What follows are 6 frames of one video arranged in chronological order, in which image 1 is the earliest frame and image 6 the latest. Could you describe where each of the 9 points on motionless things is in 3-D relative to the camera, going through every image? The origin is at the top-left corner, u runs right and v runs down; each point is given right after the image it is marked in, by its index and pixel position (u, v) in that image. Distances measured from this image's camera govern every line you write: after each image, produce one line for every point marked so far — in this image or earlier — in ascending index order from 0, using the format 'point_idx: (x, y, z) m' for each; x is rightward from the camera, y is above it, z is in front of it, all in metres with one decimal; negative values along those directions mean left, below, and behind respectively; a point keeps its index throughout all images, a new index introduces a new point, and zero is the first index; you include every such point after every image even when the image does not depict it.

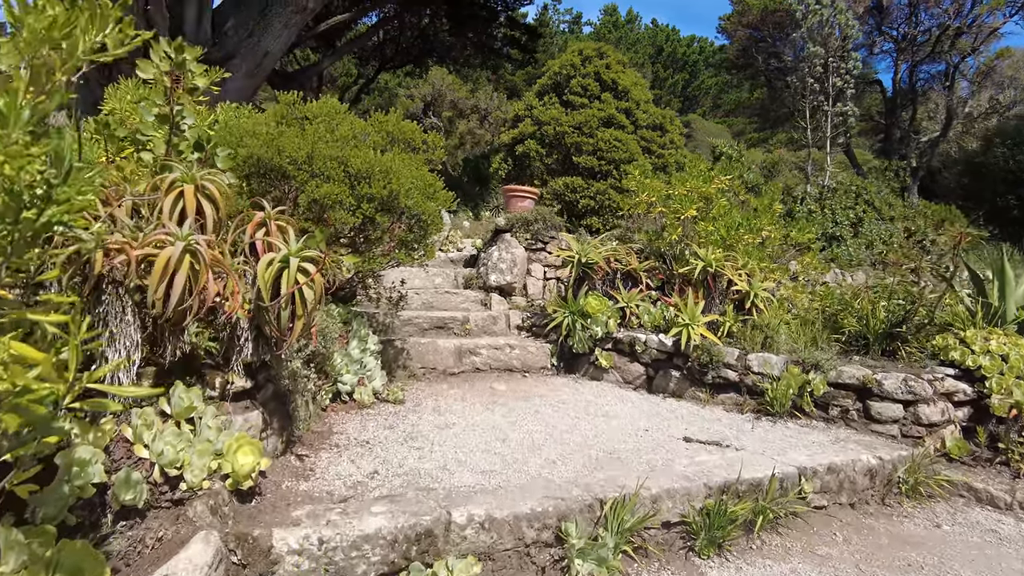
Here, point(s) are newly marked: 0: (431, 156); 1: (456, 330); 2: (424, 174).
0: (-0.6, +0.9, +4.7) m
1: (-0.5, -0.4, +5.8) m
2: (-0.6, +0.7, +4.3) m
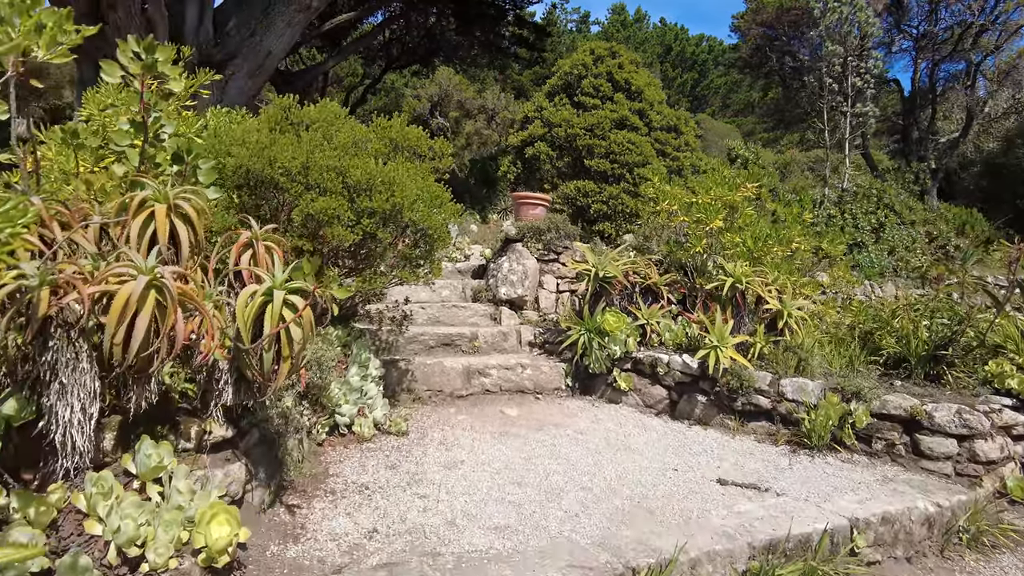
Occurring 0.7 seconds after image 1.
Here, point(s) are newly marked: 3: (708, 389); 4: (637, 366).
0: (-0.5, +0.8, +4.4) m
1: (-0.4, -0.5, +5.4) m
2: (-0.5, +0.6, +4.0) m
3: (+1.3, -0.7, +4.6) m
4: (+0.9, -0.6, +5.0) m
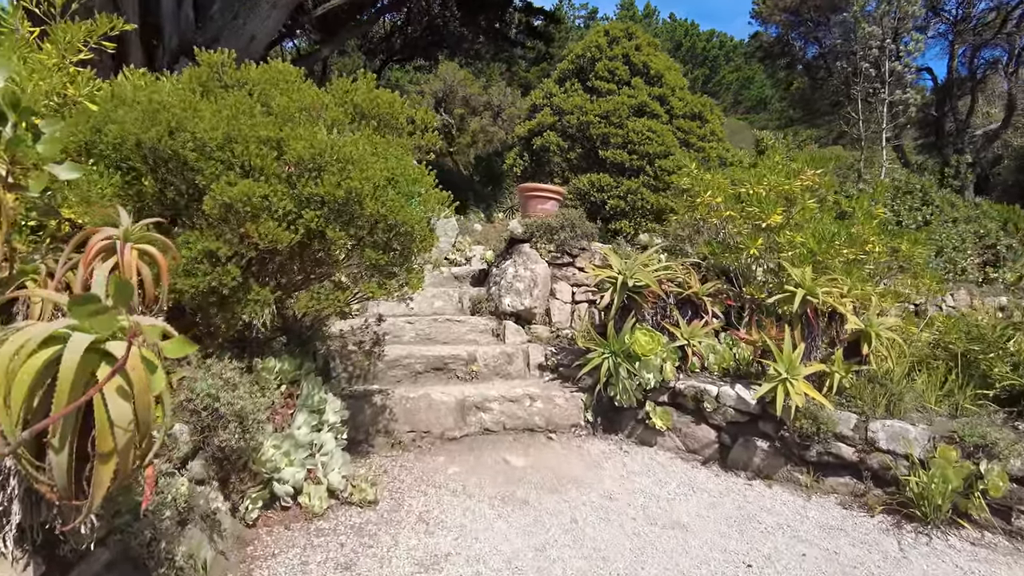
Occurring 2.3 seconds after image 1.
0: (-0.4, +0.7, +3.4) m
1: (-0.3, -0.6, +4.4) m
2: (-0.5, +0.5, +2.9) m
3: (+1.4, -0.8, +3.6) m
4: (+1.0, -0.7, +4.0) m
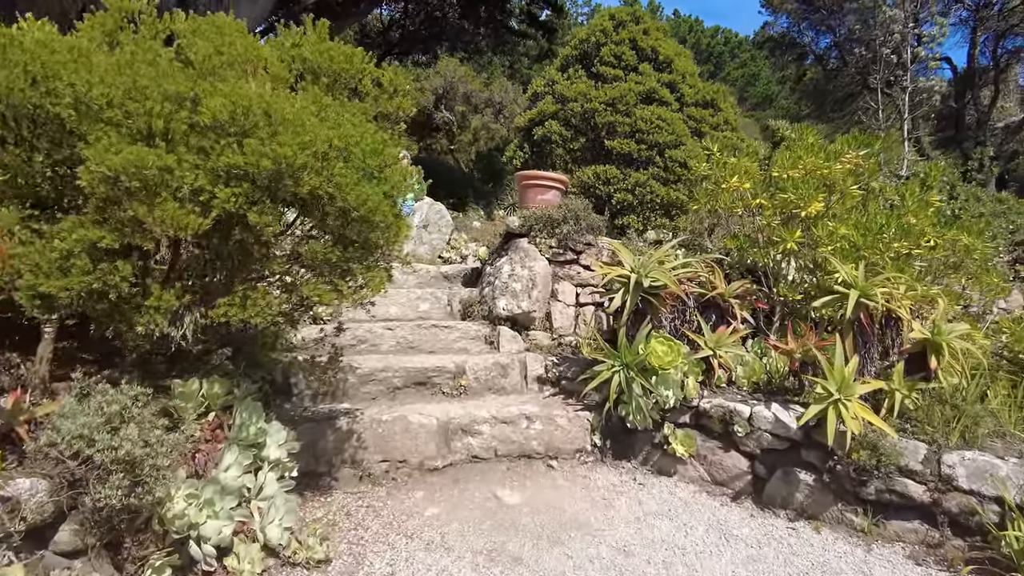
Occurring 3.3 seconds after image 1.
0: (-0.5, +0.7, +2.7) m
1: (-0.4, -0.6, +3.8) m
2: (-0.5, +0.5, +2.3) m
3: (+1.3, -0.8, +3.0) m
4: (+0.9, -0.7, +3.4) m
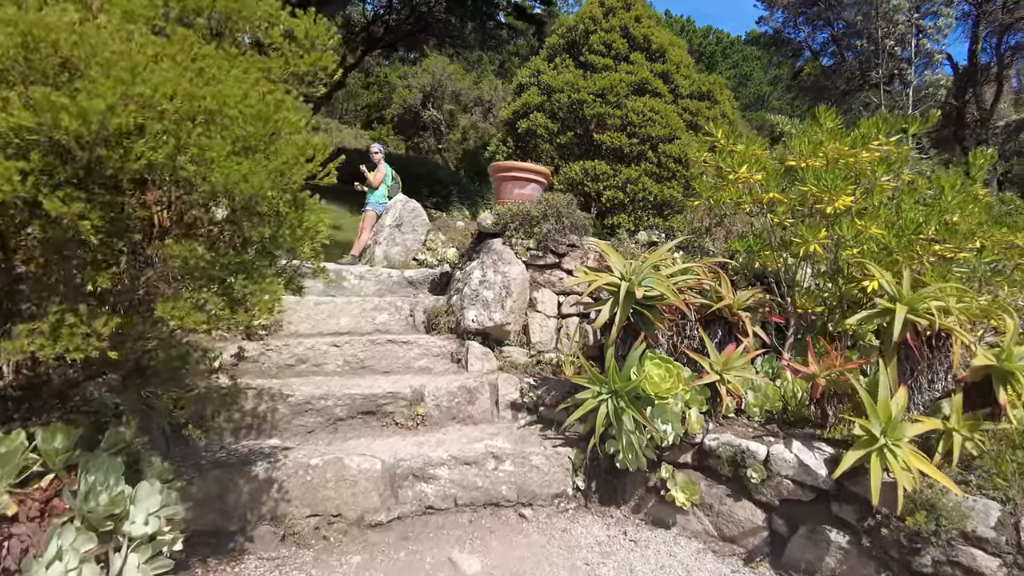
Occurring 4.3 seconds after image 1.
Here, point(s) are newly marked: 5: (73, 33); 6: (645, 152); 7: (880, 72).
0: (-0.6, +0.7, +2.1) m
1: (-0.5, -0.6, +3.2) m
2: (-0.6, +0.5, +1.7) m
3: (+1.2, -0.8, +2.4) m
4: (+0.8, -0.7, +2.8) m
5: (-0.9, +0.5, +1.3) m
6: (+1.2, +1.3, +6.2) m
7: (+6.1, +3.7, +11.3) m
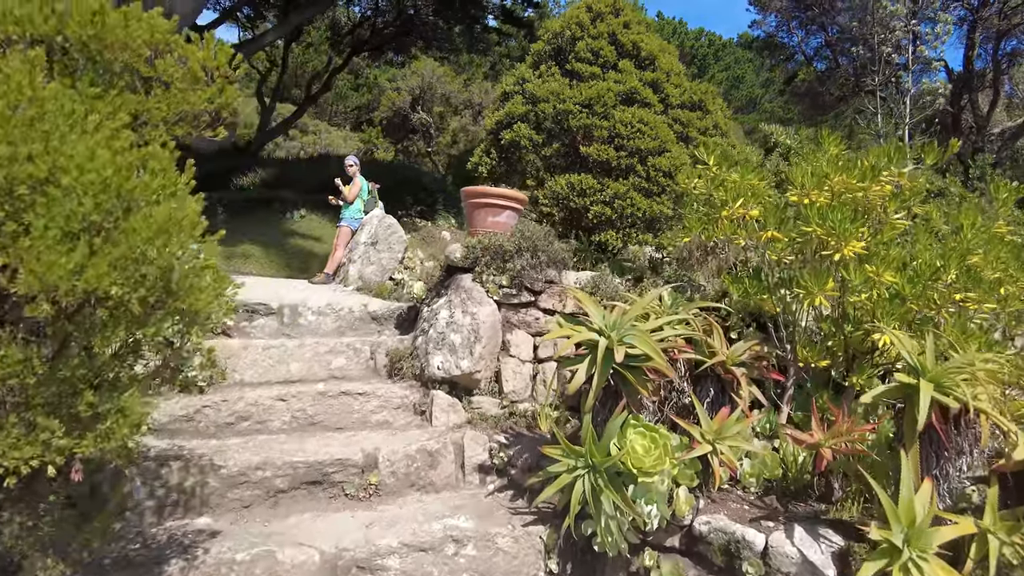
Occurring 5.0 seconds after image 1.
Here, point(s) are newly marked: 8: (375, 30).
0: (-0.8, +0.5, +1.7) m
1: (-0.7, -0.8, +2.8) m
2: (-0.8, +0.3, +1.3) m
3: (+1.1, -1.0, +2.0) m
4: (+0.7, -0.9, +2.4) m
5: (-1.0, +0.3, +0.9) m
6: (+1.1, +1.1, +5.8) m
7: (+5.9, +3.5, +10.9) m
8: (-2.7, +5.0, +12.6) m
